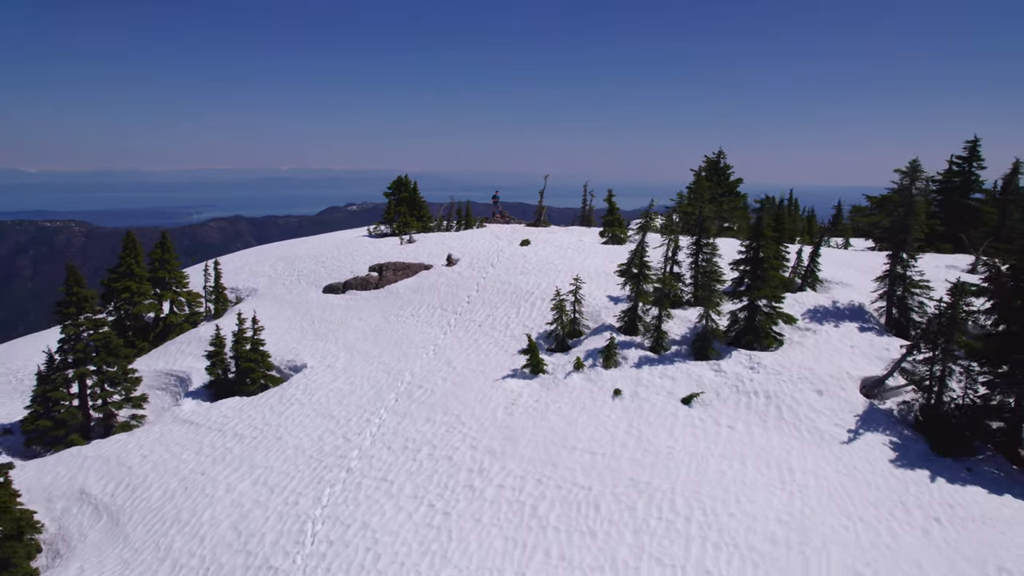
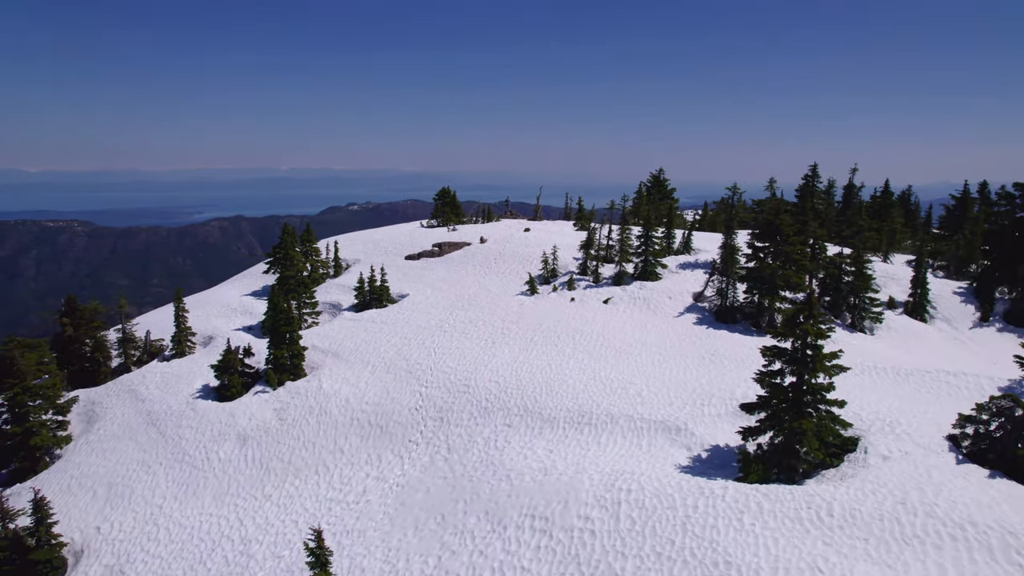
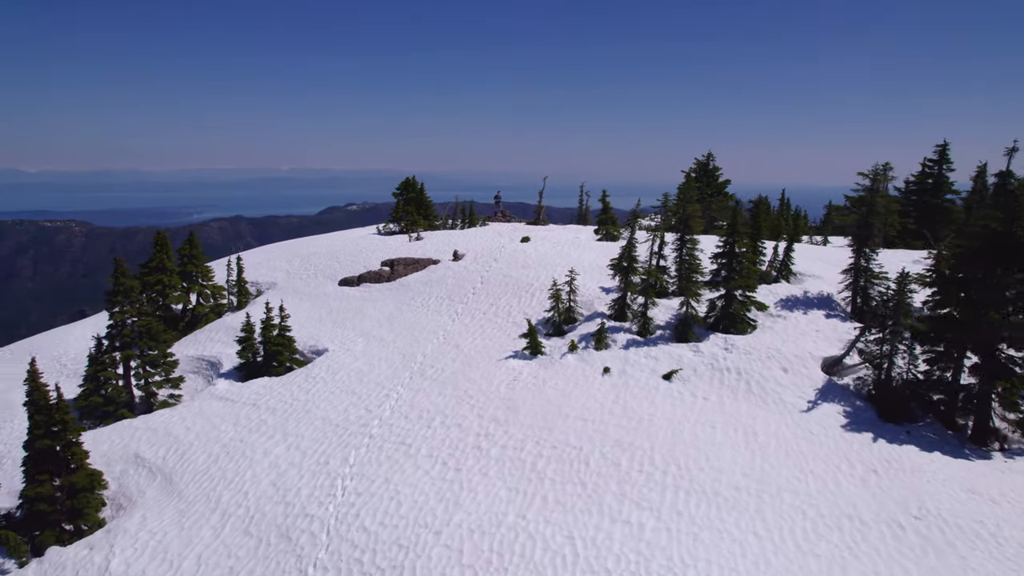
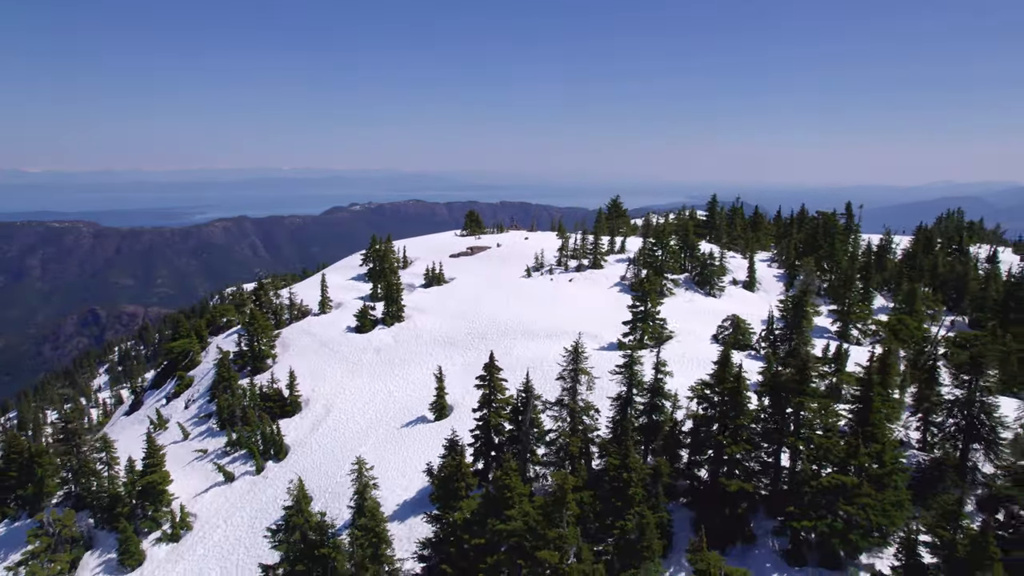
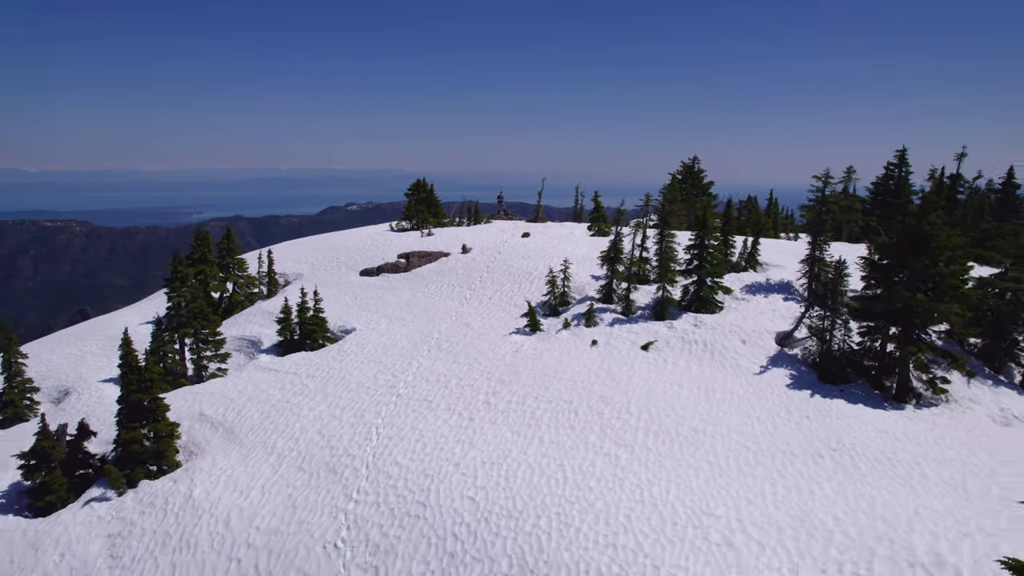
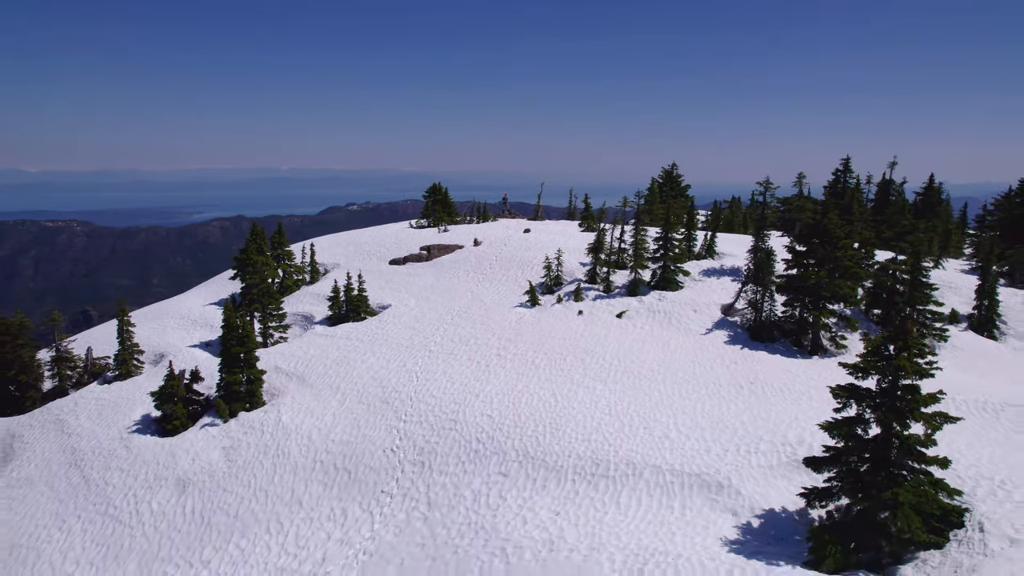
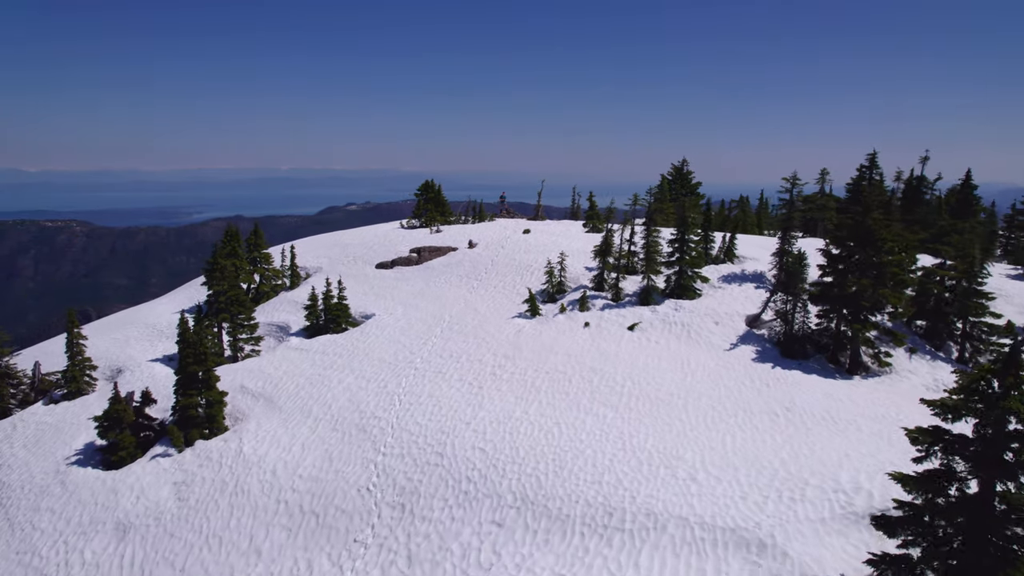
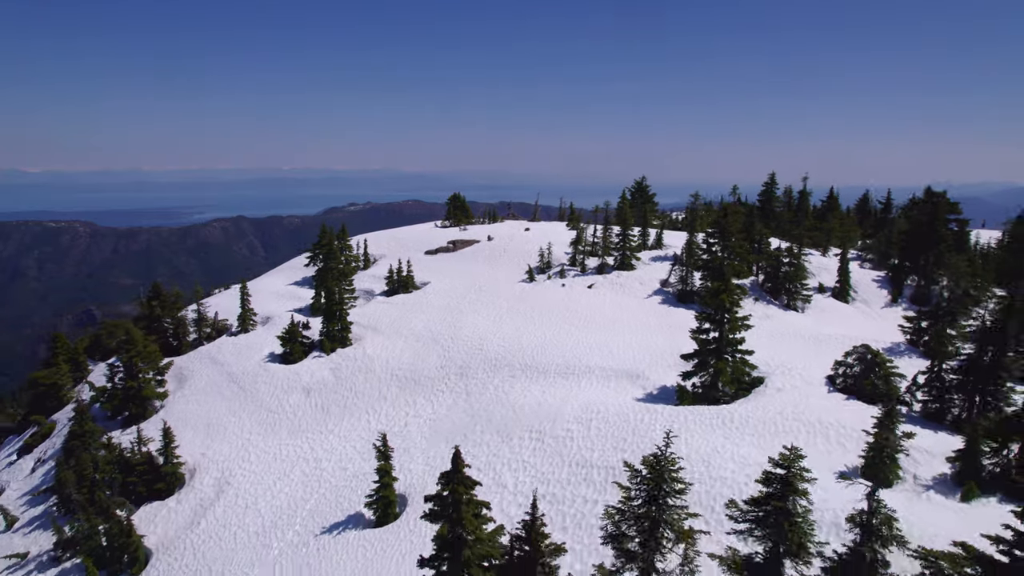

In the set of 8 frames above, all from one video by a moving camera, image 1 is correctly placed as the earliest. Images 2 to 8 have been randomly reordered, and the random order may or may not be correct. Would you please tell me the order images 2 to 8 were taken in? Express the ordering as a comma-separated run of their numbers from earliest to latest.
3, 5, 7, 6, 2, 8, 4
